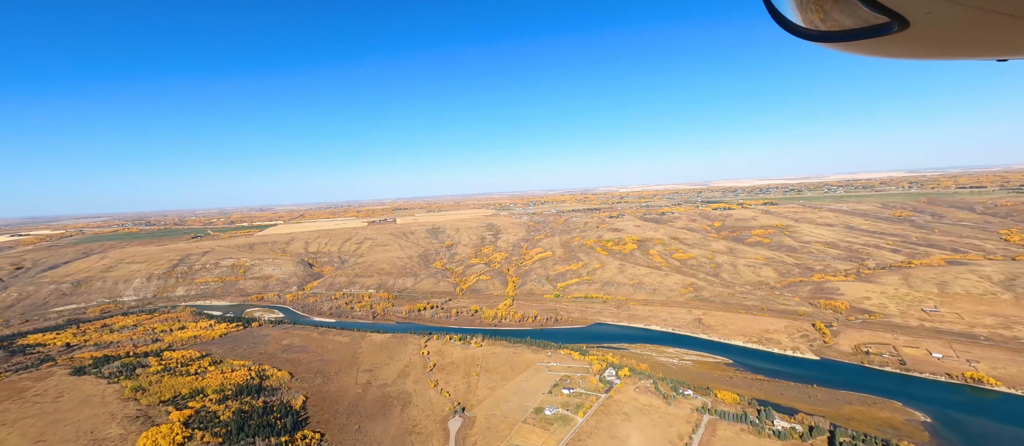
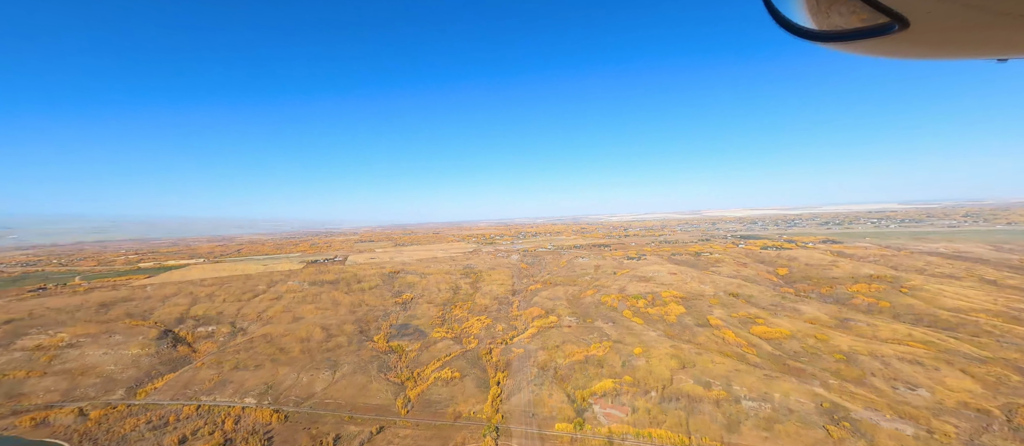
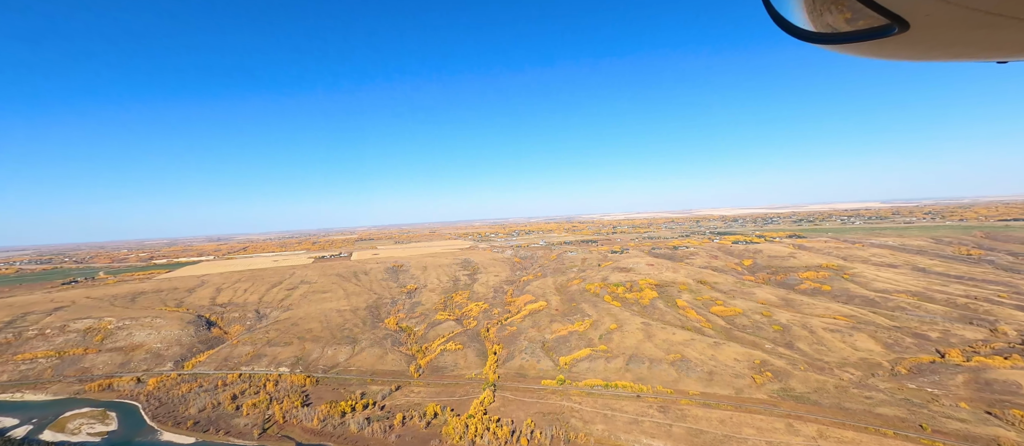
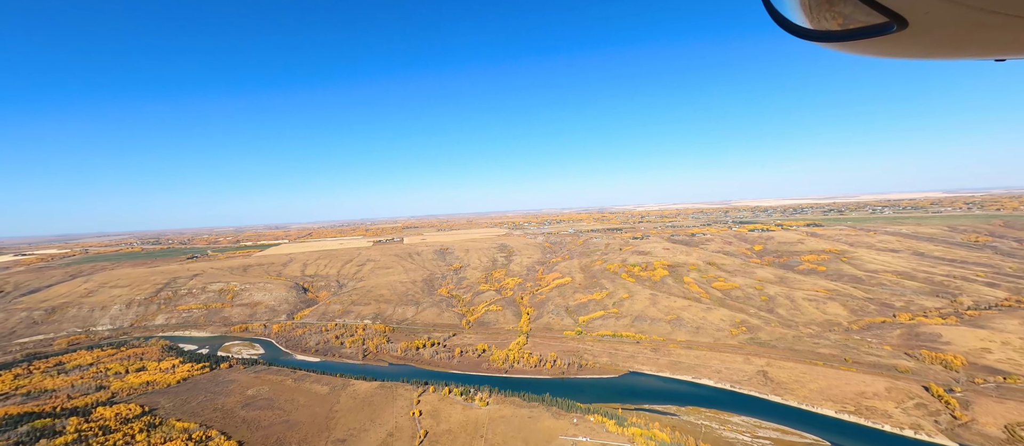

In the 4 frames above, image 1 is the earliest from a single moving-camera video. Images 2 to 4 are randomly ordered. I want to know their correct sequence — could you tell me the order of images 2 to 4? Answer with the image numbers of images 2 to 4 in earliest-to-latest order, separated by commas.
4, 3, 2
